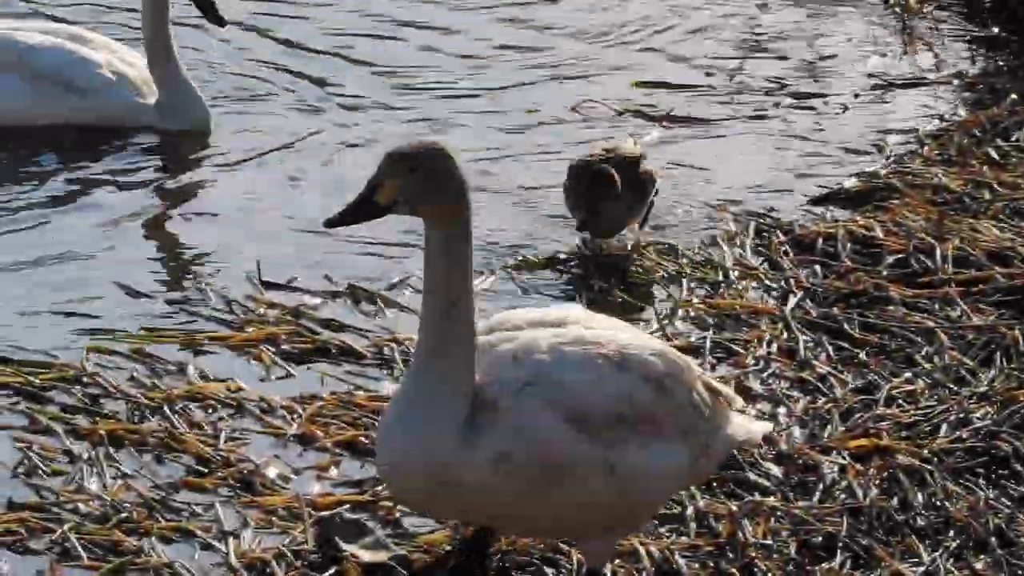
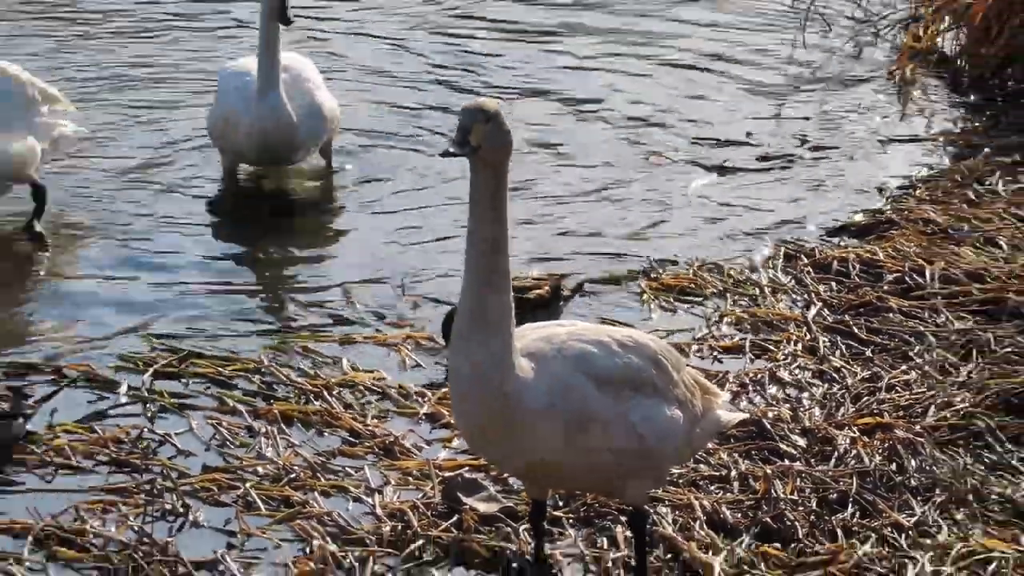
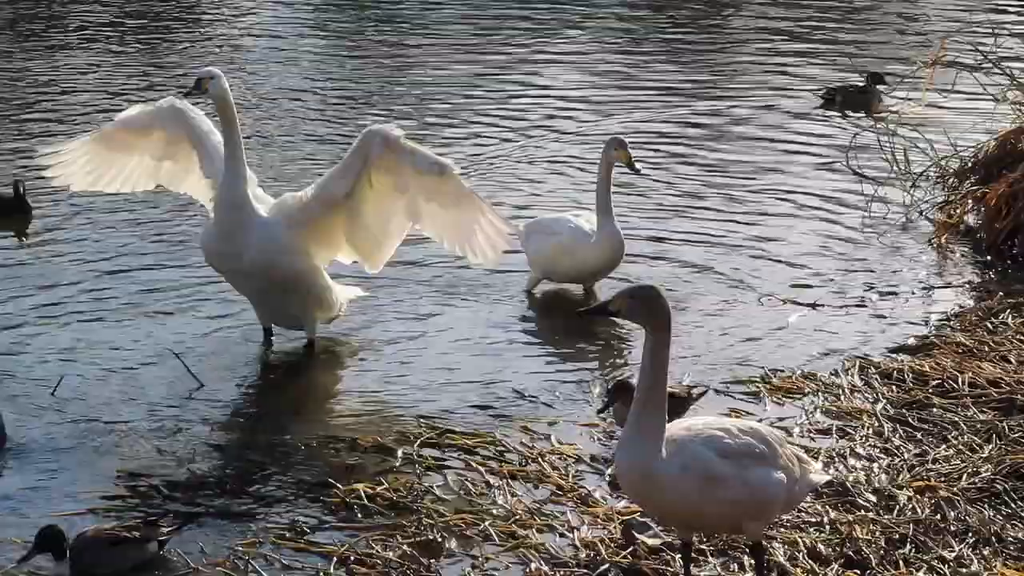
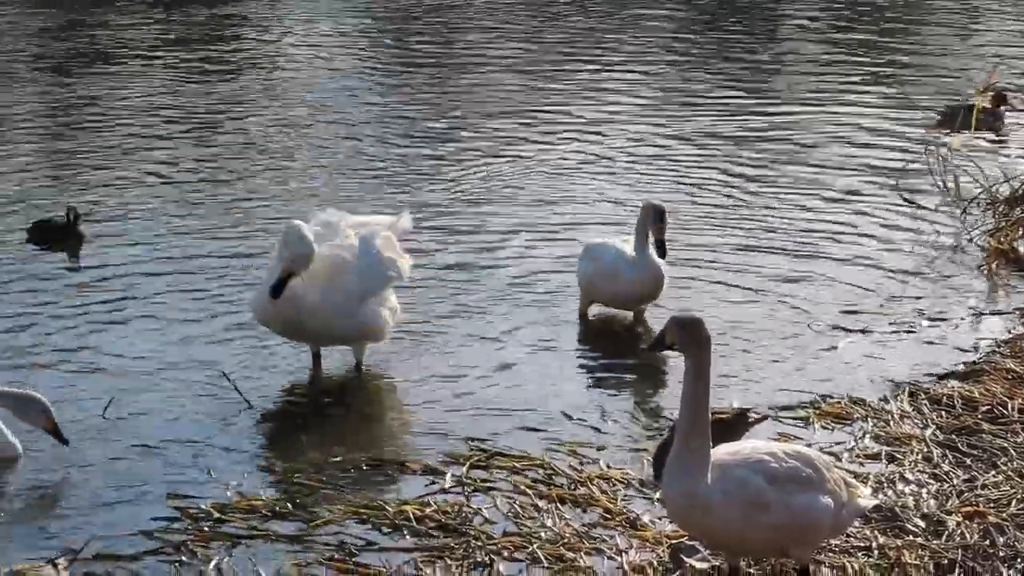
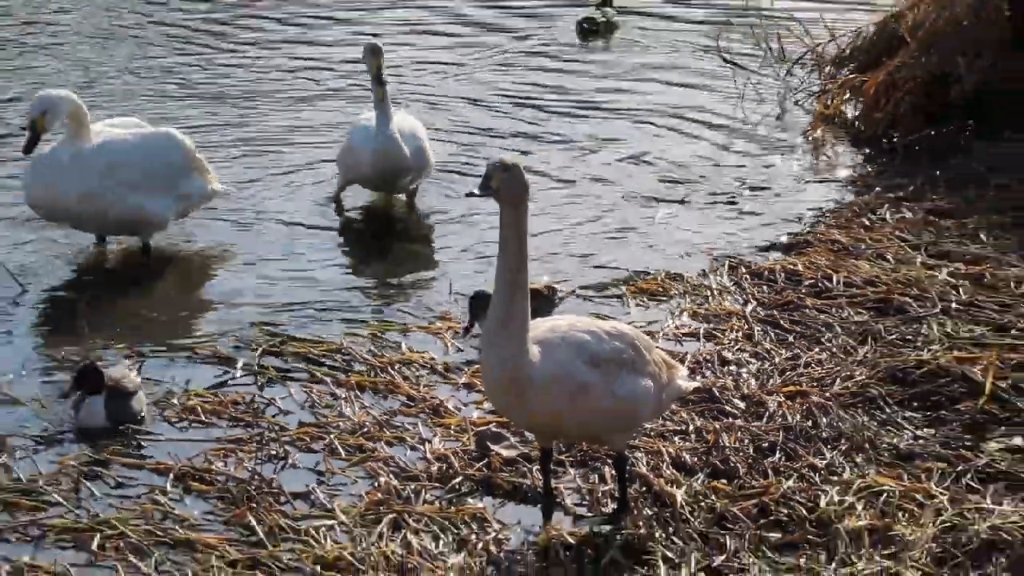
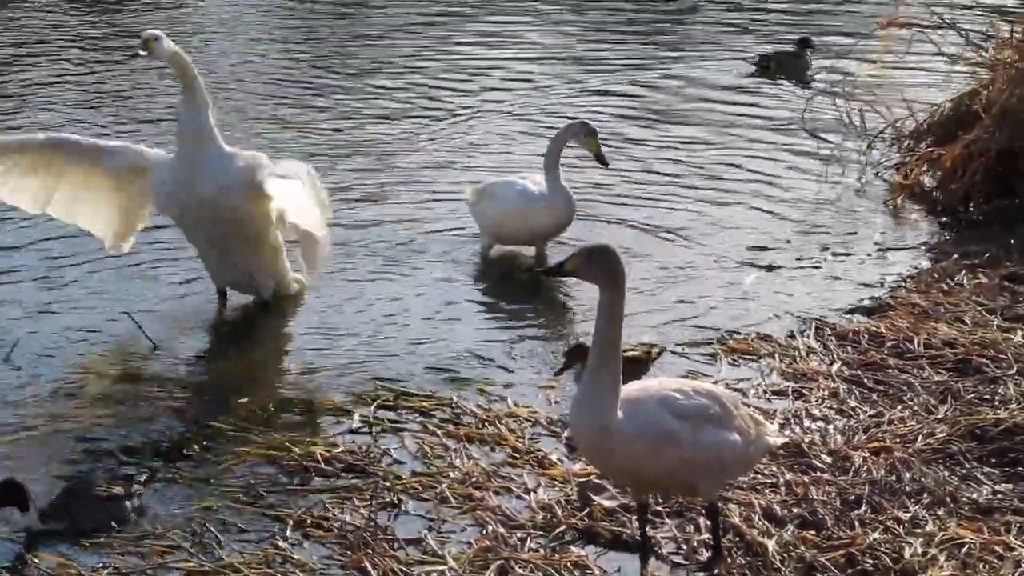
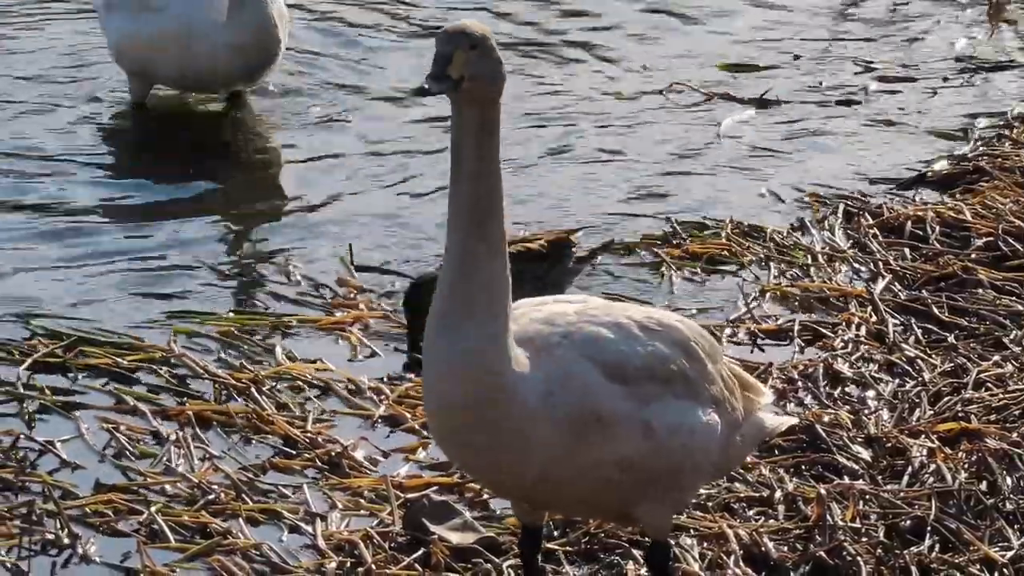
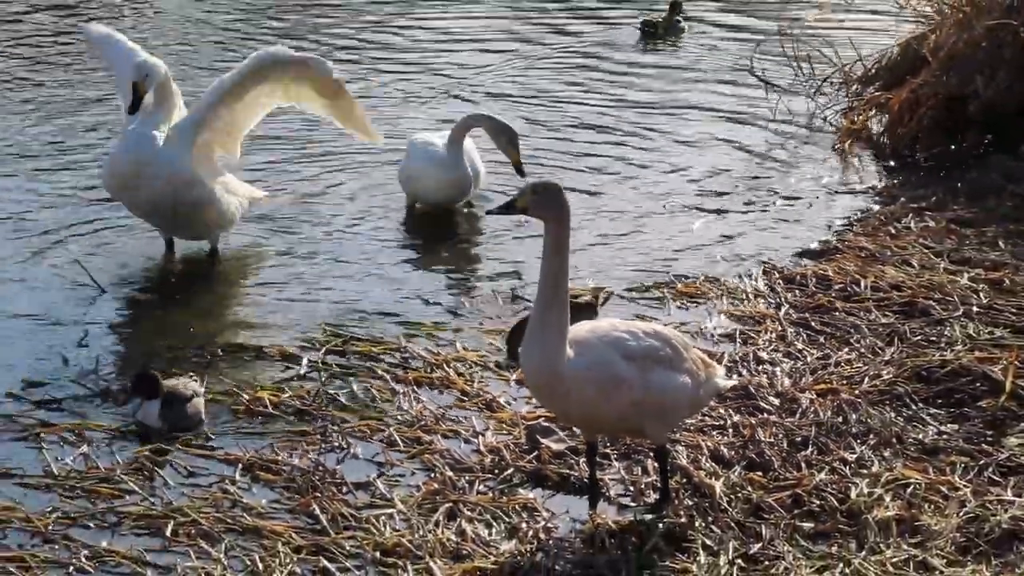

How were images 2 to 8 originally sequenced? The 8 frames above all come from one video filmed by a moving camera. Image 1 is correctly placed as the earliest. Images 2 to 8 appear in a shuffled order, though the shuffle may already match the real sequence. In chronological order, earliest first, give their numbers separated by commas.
7, 2, 5, 8, 6, 3, 4
